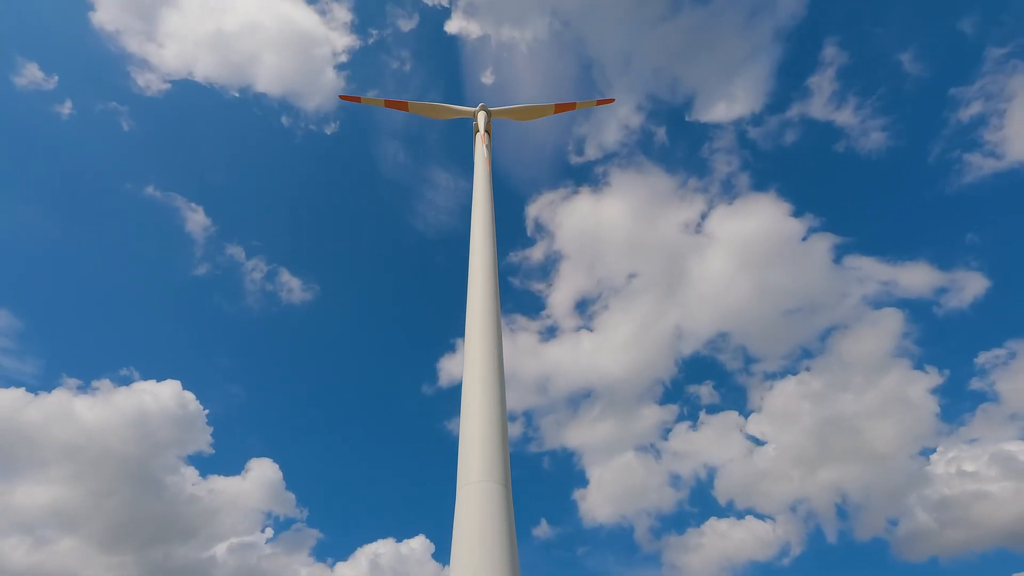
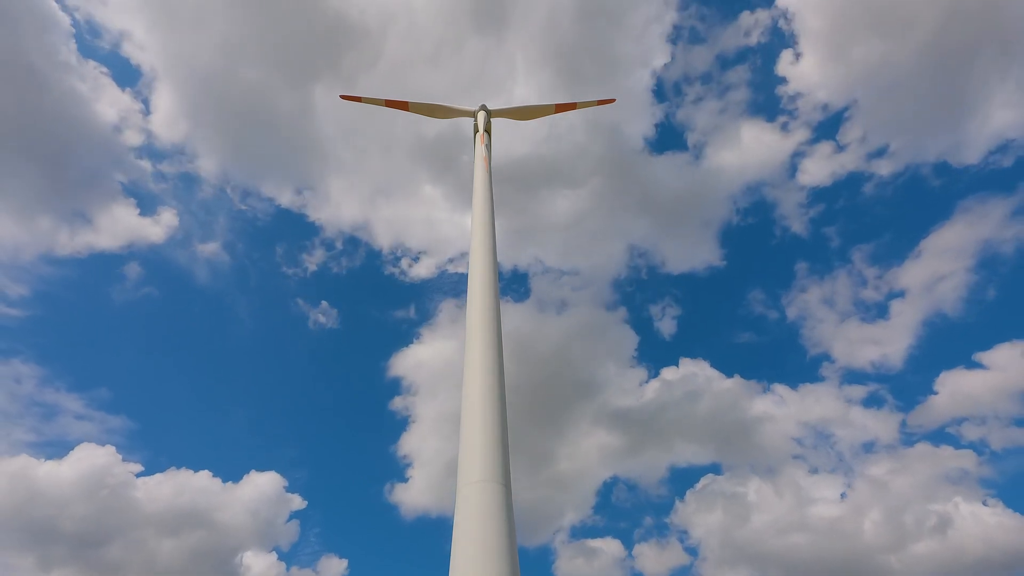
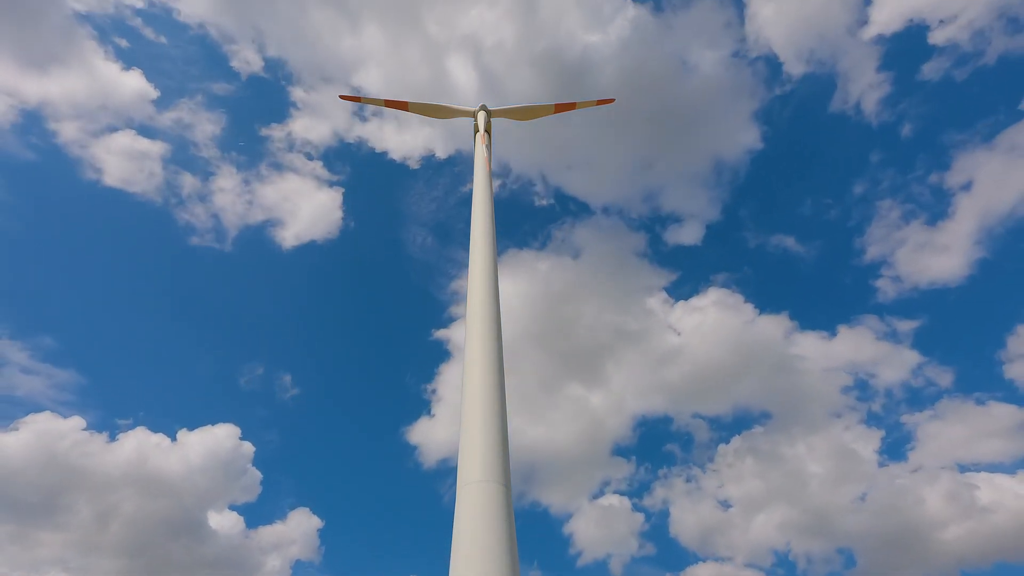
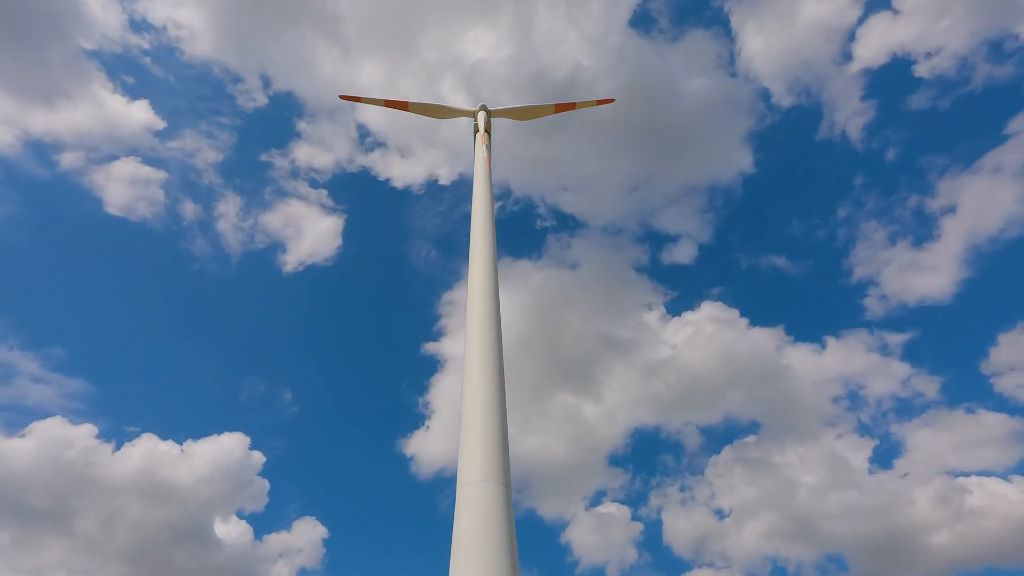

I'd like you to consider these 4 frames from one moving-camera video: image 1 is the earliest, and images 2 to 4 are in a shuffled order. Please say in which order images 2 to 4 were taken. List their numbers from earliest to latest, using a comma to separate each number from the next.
3, 4, 2
